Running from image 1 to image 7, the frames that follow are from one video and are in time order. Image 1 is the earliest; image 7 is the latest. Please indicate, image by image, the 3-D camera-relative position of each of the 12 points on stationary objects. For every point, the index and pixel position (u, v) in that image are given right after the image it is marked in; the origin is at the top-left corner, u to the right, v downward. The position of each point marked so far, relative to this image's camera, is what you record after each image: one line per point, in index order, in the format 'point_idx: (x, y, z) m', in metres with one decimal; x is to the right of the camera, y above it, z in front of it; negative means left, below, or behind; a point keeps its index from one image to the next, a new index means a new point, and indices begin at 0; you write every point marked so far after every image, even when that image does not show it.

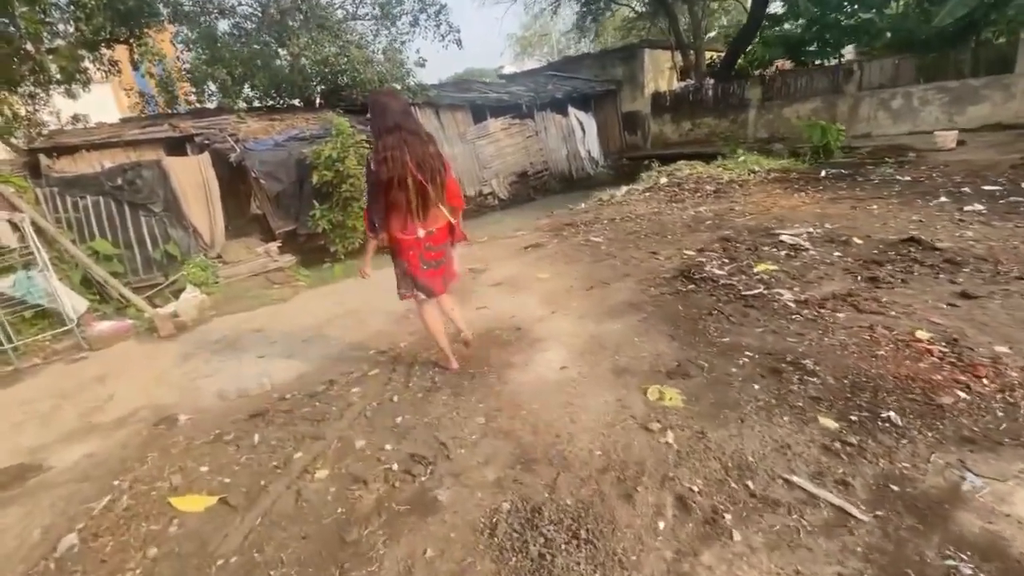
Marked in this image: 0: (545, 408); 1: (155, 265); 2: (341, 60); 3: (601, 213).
0: (+0.2, -0.7, +2.8) m
1: (-6.5, +0.5, +8.8) m
2: (-4.5, +6.0, +12.7) m
3: (+1.5, +1.3, +8.1) m
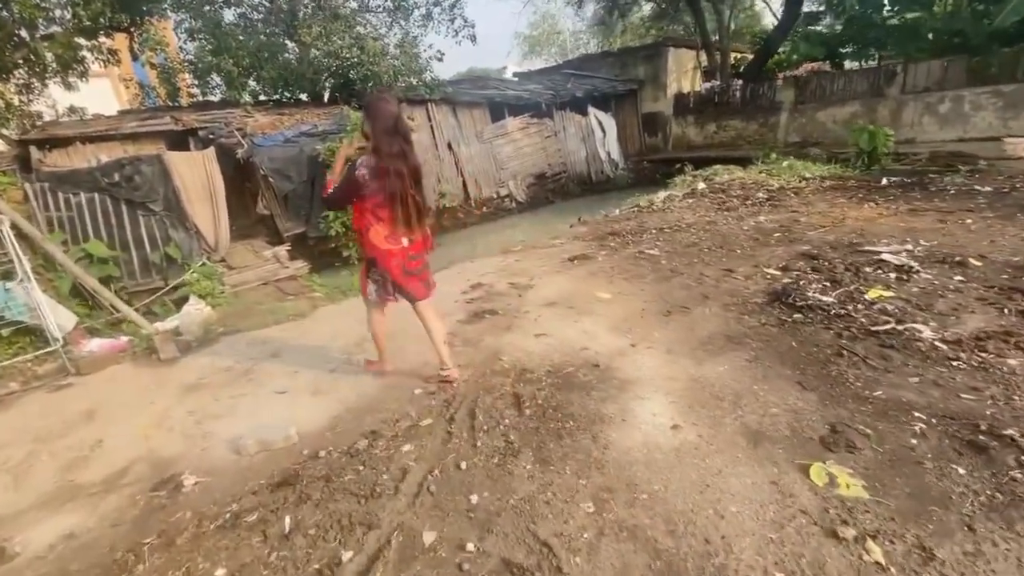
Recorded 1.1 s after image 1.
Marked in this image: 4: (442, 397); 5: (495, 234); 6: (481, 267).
0: (+0.7, -0.9, +2.2) m
1: (-6.0, +0.3, +8.1) m
2: (-3.9, +5.9, +12.0) m
3: (+2.0, +1.0, +7.4) m
4: (-0.5, -0.7, +3.2) m
5: (-0.4, +1.4, +12.0) m
6: (-0.4, +0.3, +6.2) m
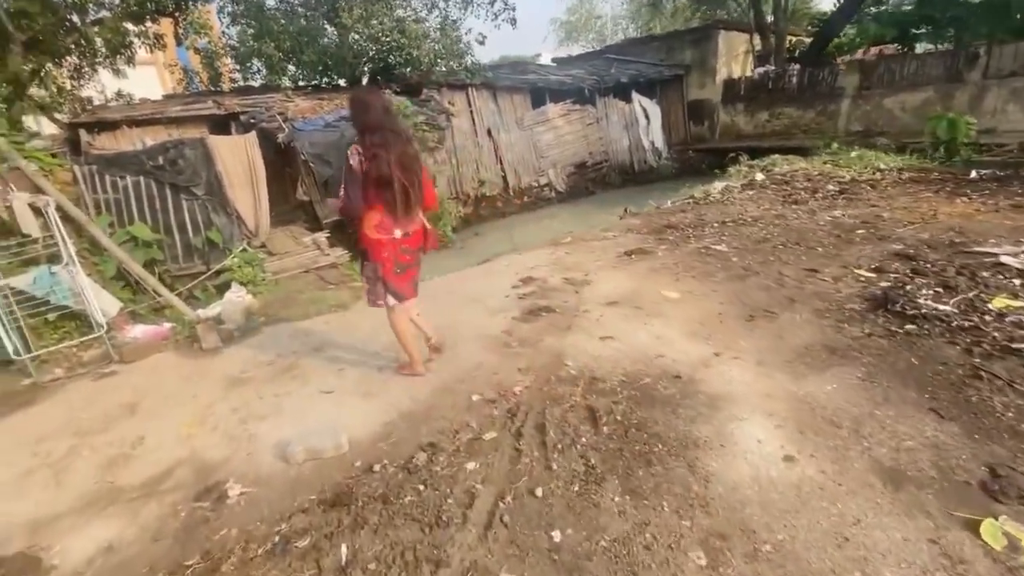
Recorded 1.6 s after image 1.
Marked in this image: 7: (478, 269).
0: (+1.1, -0.9, +1.8) m
1: (-5.3, +0.6, +8.1) m
2: (-2.8, +6.2, +11.7) m
3: (+2.7, +1.1, +6.9) m
4: (0.0, -0.7, +2.9) m
5: (+0.5, +1.5, +11.7) m
6: (+0.2, +0.3, +5.8) m
7: (-0.4, +0.2, +5.8) m
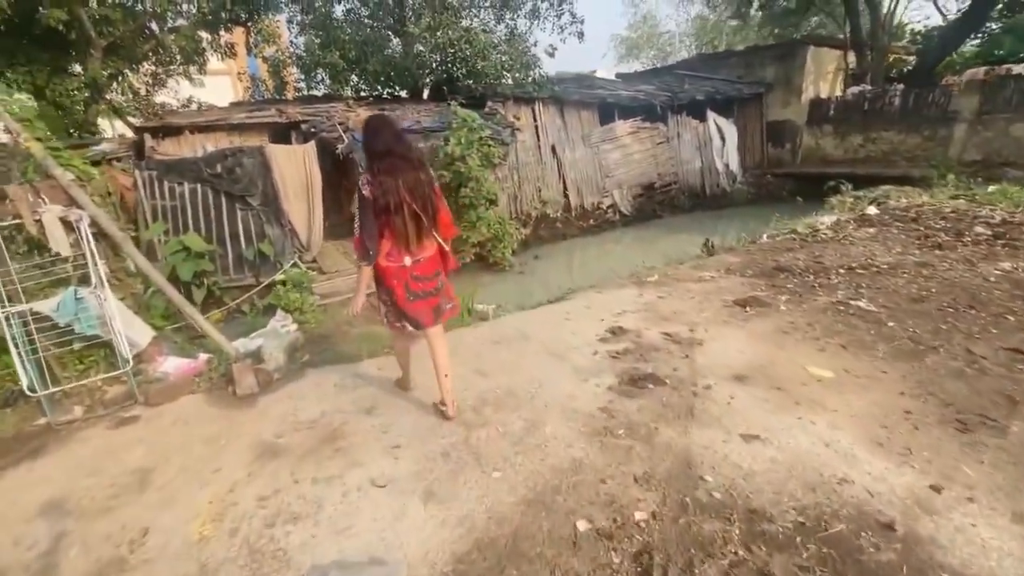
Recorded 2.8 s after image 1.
0: (+1.5, -1.4, +0.8) m
1: (-4.2, +0.4, +7.7) m
2: (-1.2, +5.7, +11.2) m
3: (+3.7, +0.4, +5.8) m
4: (+0.5, -1.1, +2.0) m
5: (+1.9, +0.9, +10.8) m
6: (+1.0, -0.1, +5.0) m
7: (+0.4, -0.2, +5.0) m
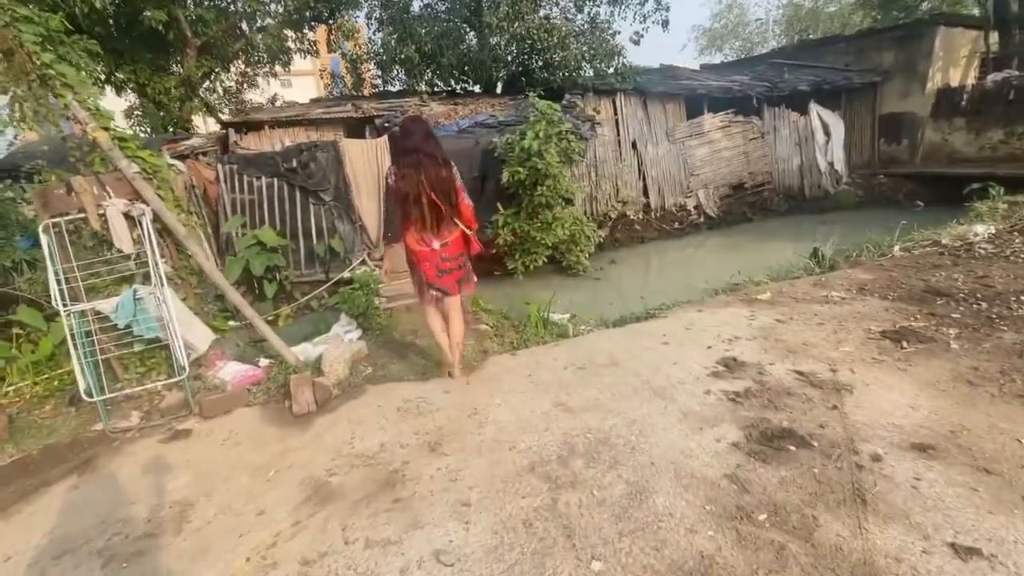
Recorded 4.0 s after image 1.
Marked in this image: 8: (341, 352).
0: (+1.7, -1.6, 0.0) m
1: (-3.1, +0.4, +7.5) m
2: (+0.6, +5.6, +10.6) m
3: (+4.5, +0.1, +4.7) m
4: (+0.8, -1.2, +1.3) m
5: (+3.4, +0.7, +9.8) m
6: (+1.8, -0.3, +4.2) m
7: (+1.2, -0.4, +4.3) m
8: (-1.4, -0.5, +4.0) m
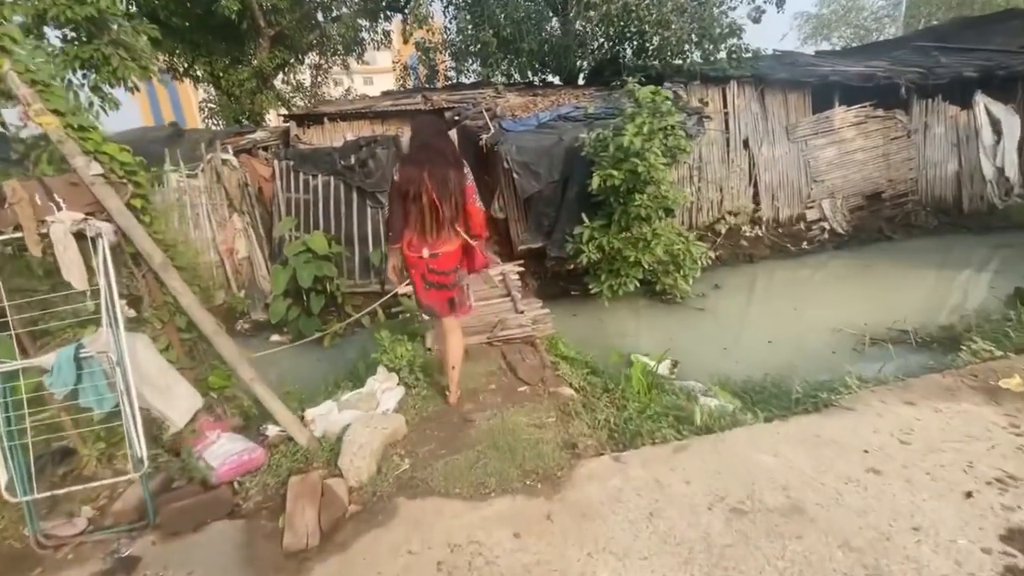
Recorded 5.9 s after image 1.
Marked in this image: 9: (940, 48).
0: (+1.6, -2.0, -1.5) m
1: (-2.0, +0.2, +6.5) m
2: (+2.4, +5.2, +9.1) m
3: (+5.2, -0.5, +2.7) m
4: (+1.0, -1.7, -0.1) m
5: (+4.8, +0.1, +7.9) m
6: (+2.4, -0.8, +2.6) m
7: (+1.8, -0.8, +2.7) m
8: (-0.8, -0.8, +2.8) m
9: (+10.1, +5.7, +11.4) m
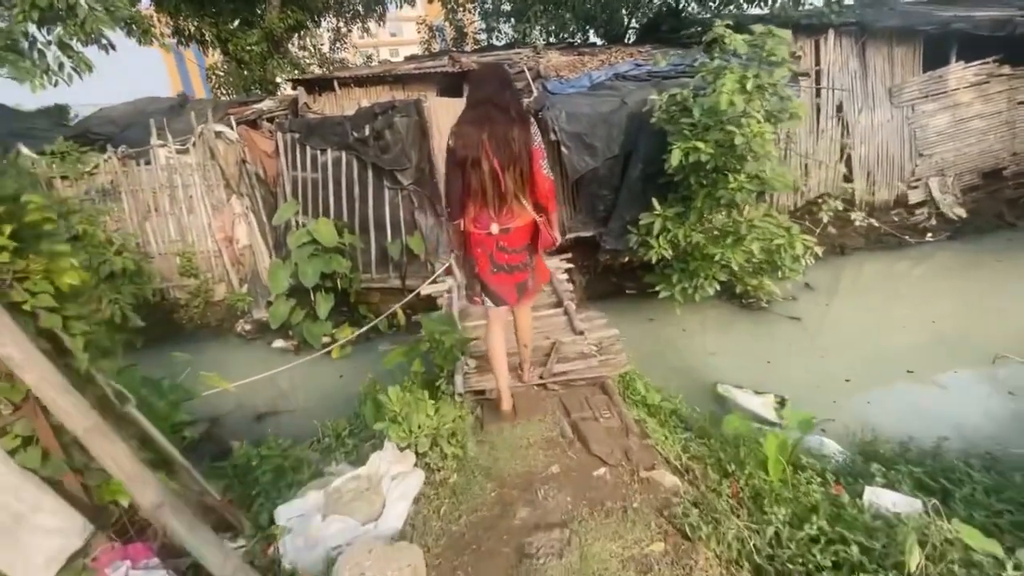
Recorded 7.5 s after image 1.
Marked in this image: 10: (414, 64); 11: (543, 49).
0: (+1.7, -2.5, -2.8) m
1: (-1.4, +0.2, +5.3) m
2: (+3.1, +5.2, +7.4) m
3: (+5.5, -0.8, +1.2) m
4: (+1.2, -2.1, -1.3) m
5: (+5.4, +0.1, +6.4) m
6: (+2.7, -1.0, +1.2) m
7: (+2.1, -1.0, +1.4) m
8: (-0.5, -1.0, +1.7) m
9: (+10.9, +5.8, +9.3) m
10: (-1.6, +3.7, +7.8) m
11: (+0.5, +3.9, +7.8) m
